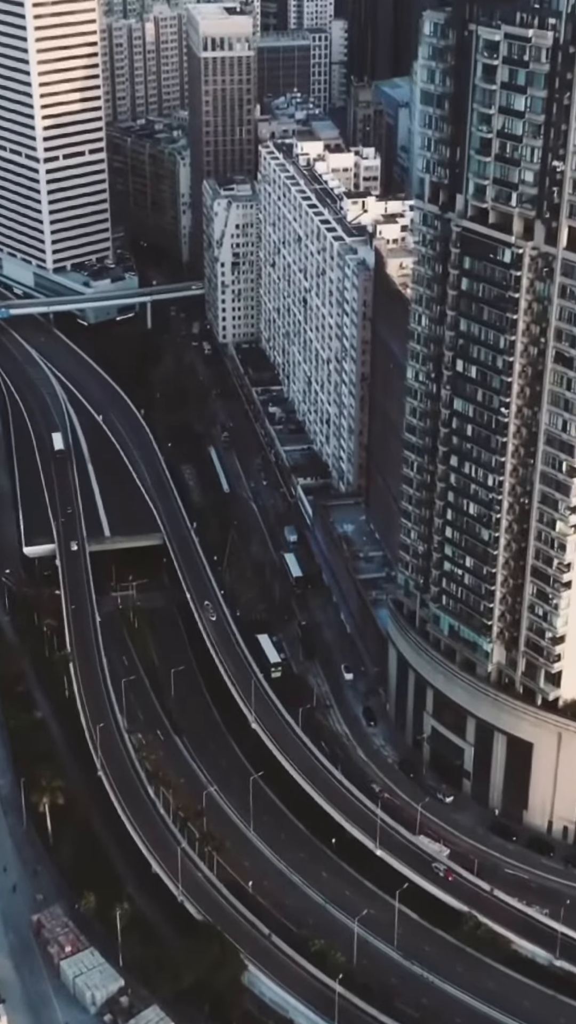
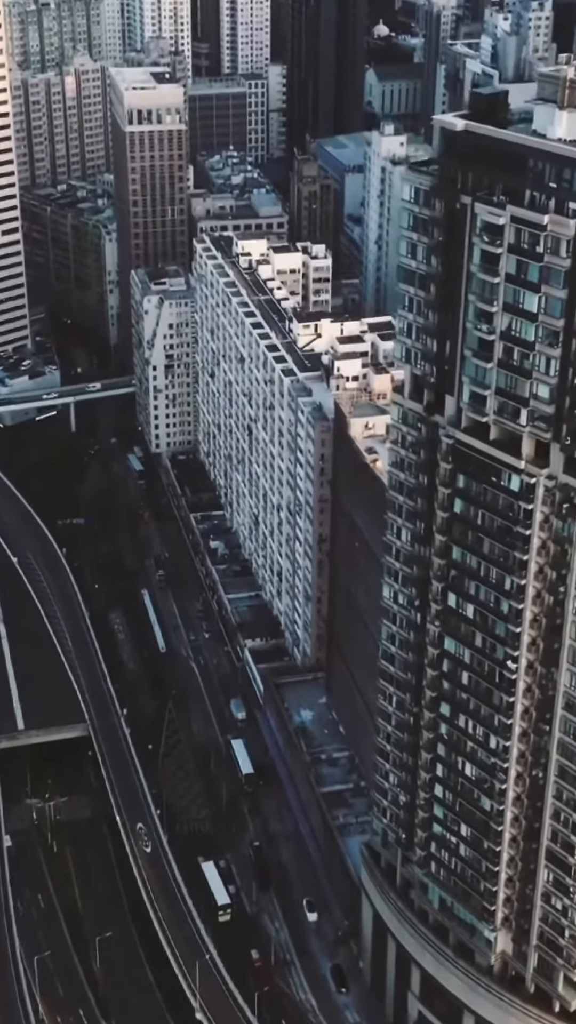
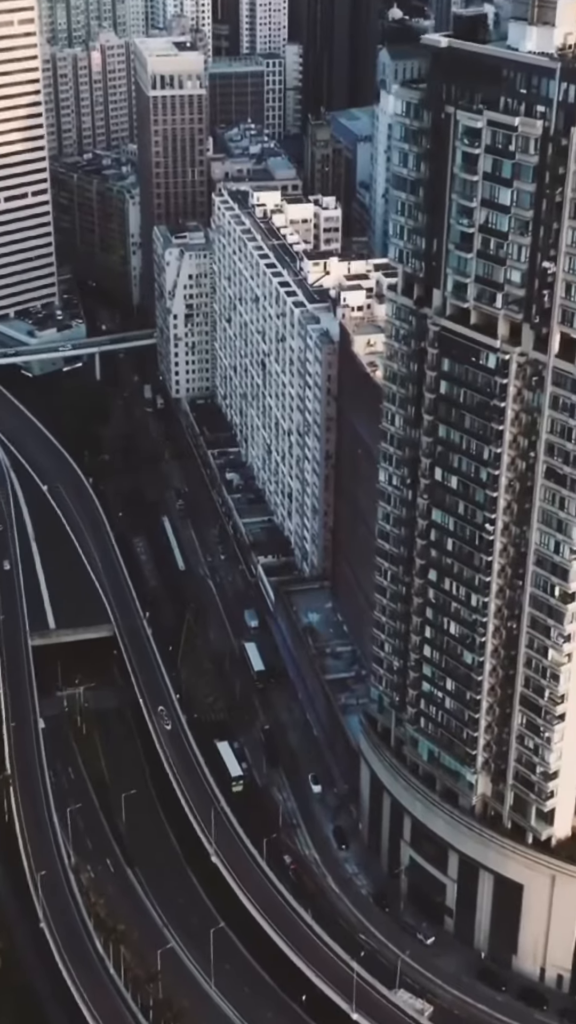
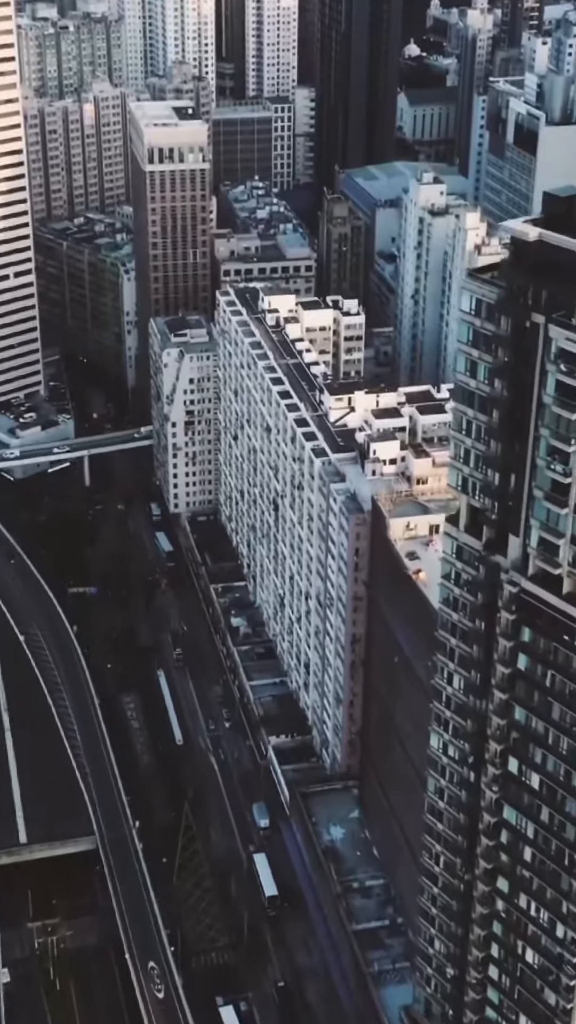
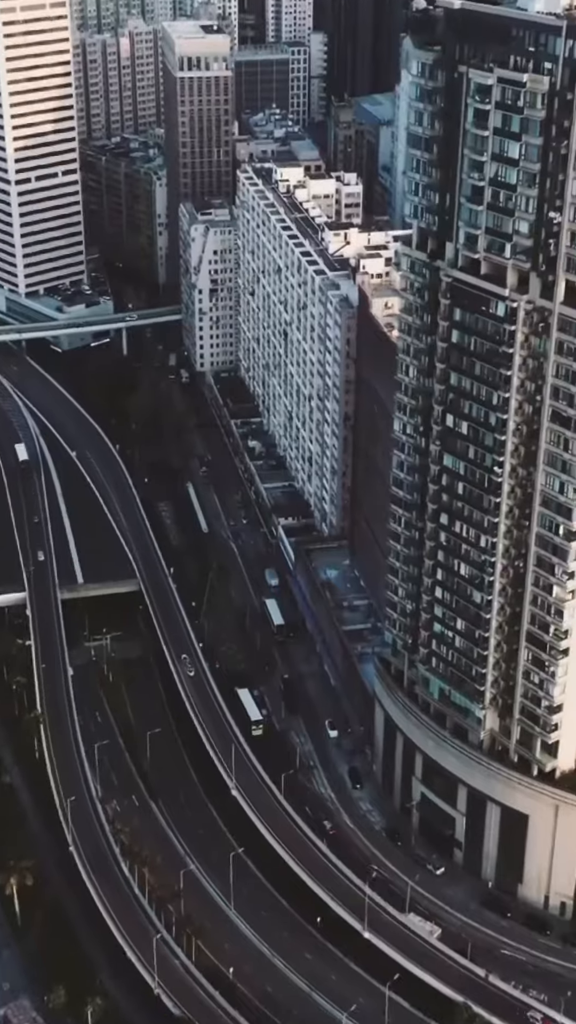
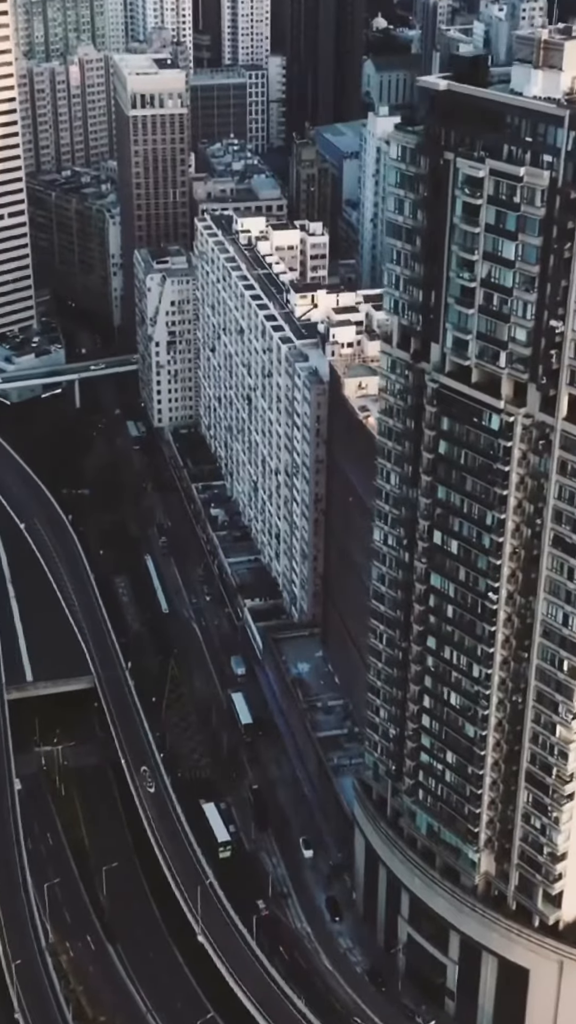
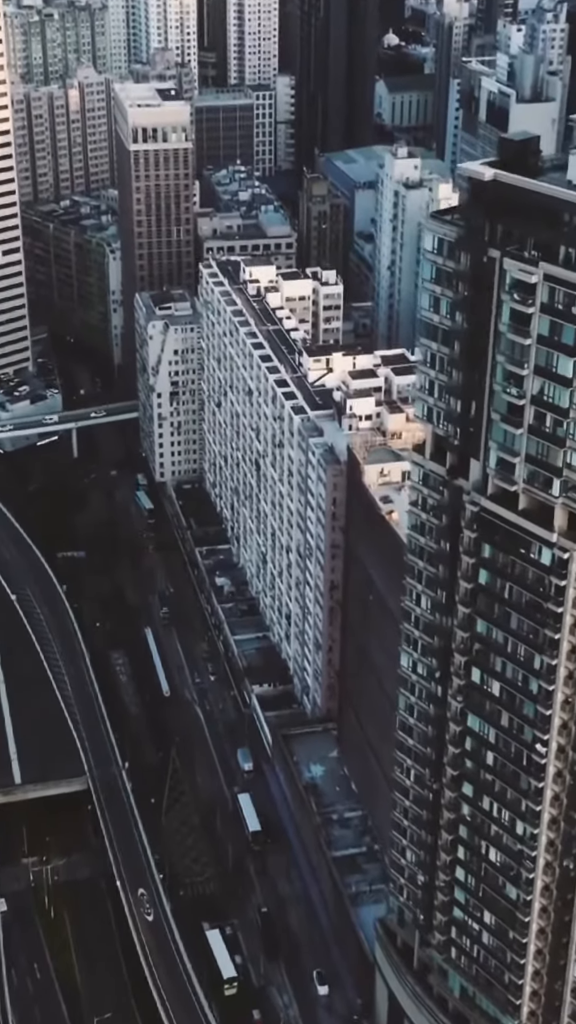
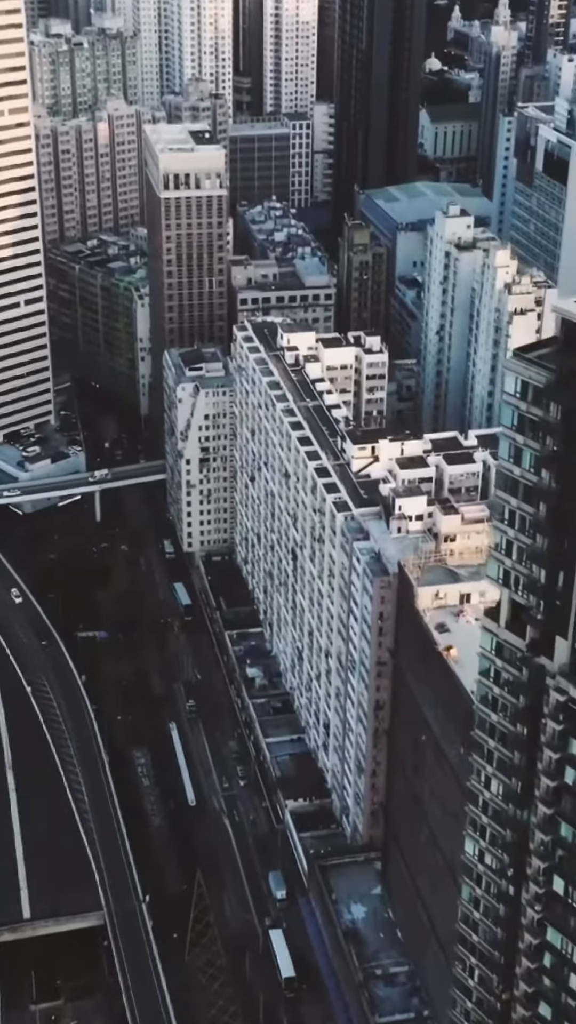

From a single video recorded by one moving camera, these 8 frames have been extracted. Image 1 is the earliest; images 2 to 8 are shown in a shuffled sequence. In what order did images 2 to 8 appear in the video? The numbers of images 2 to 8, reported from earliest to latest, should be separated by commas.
5, 3, 6, 2, 7, 4, 8
